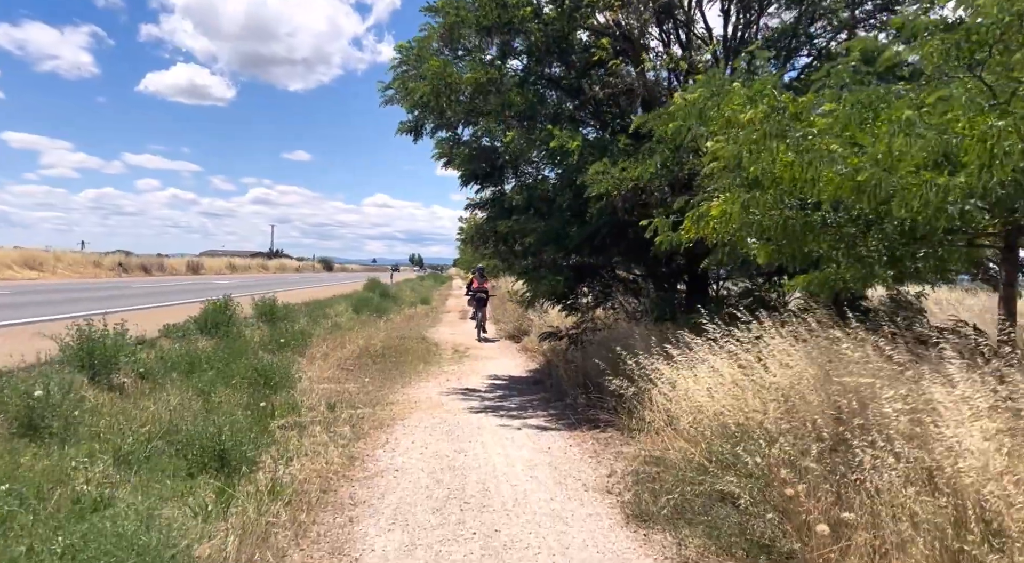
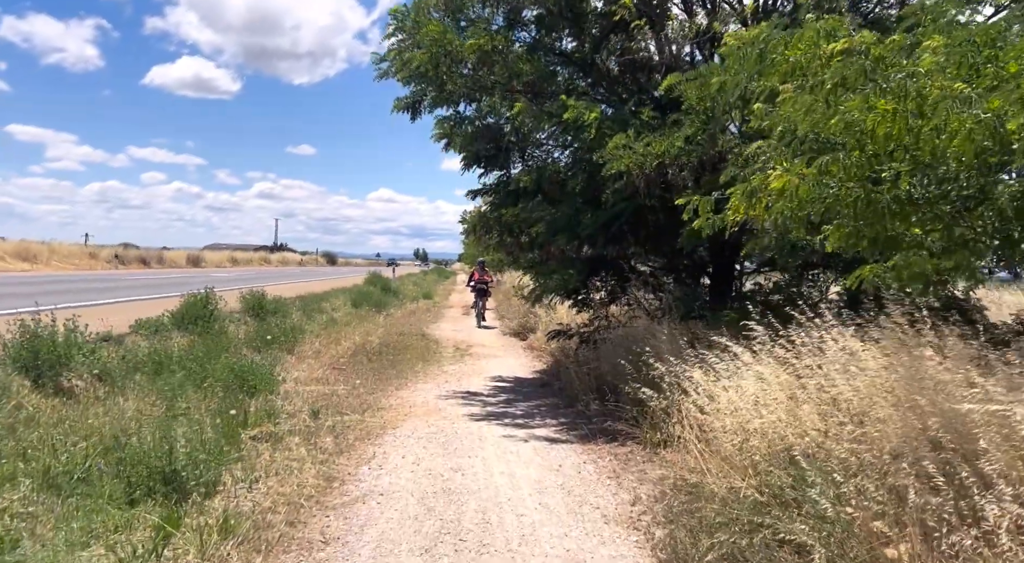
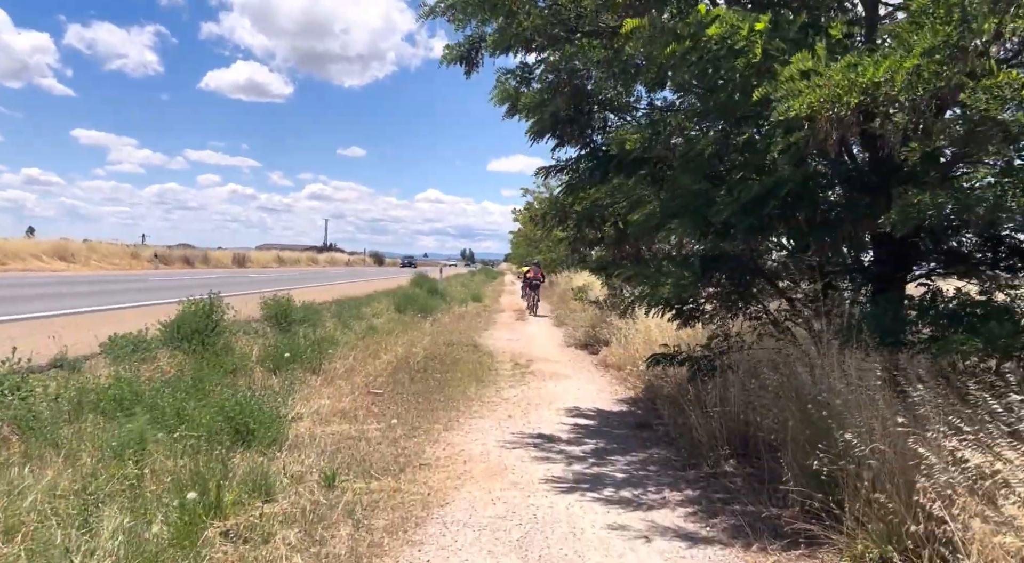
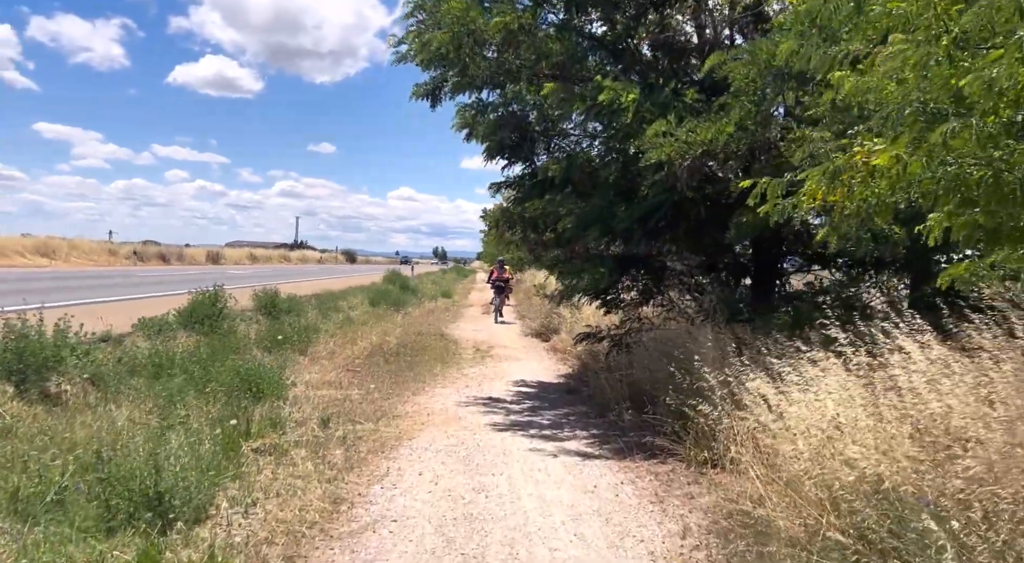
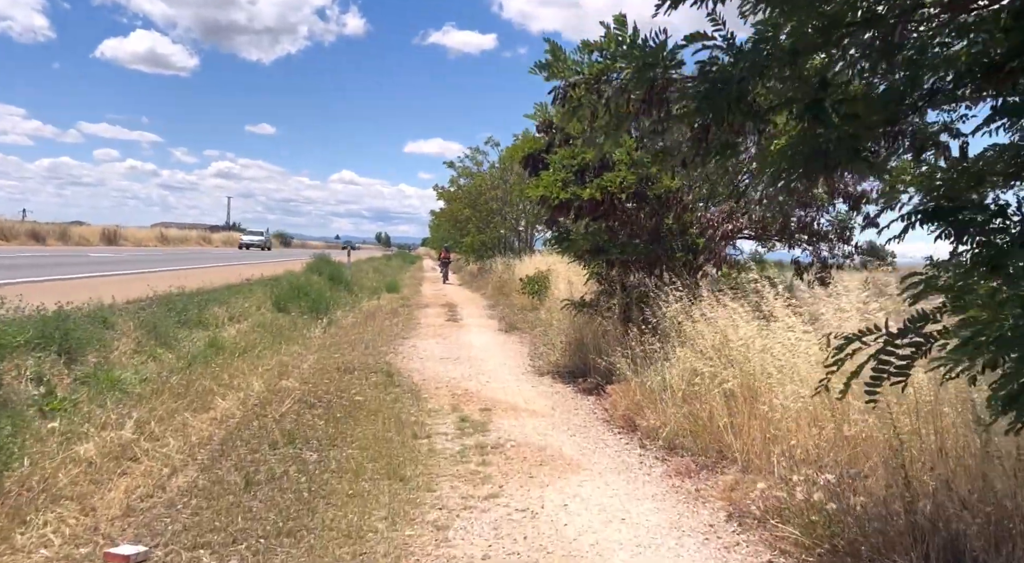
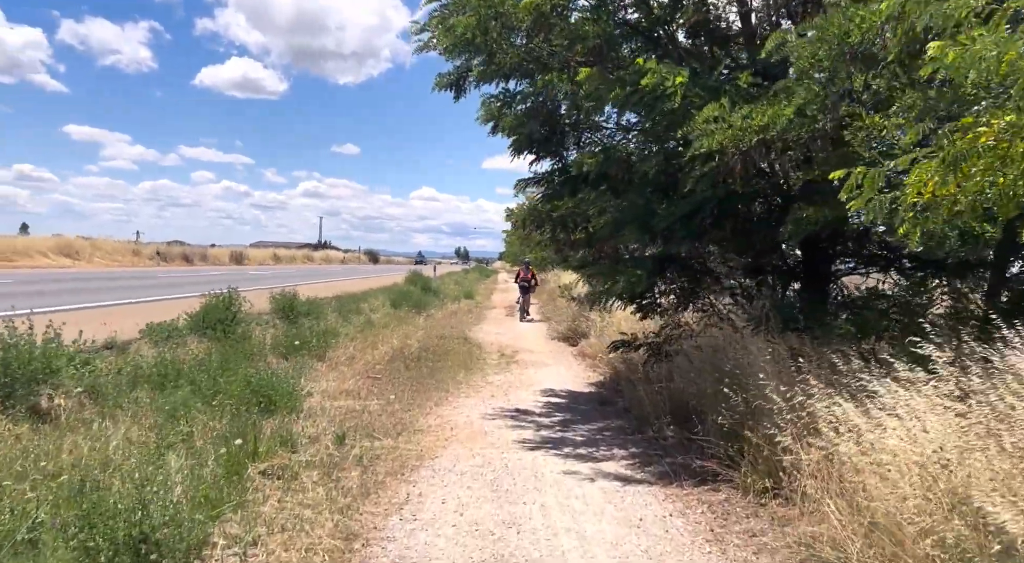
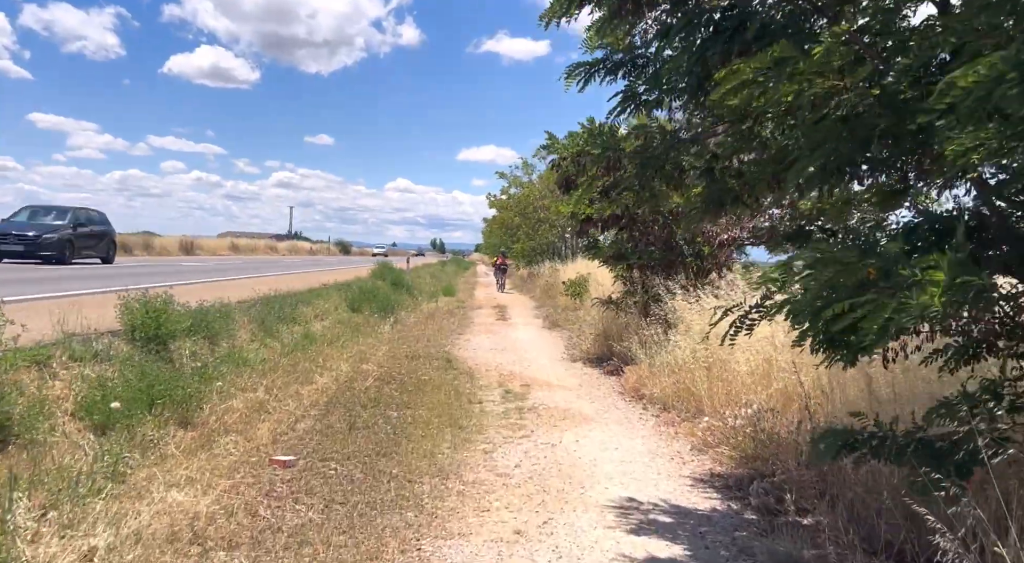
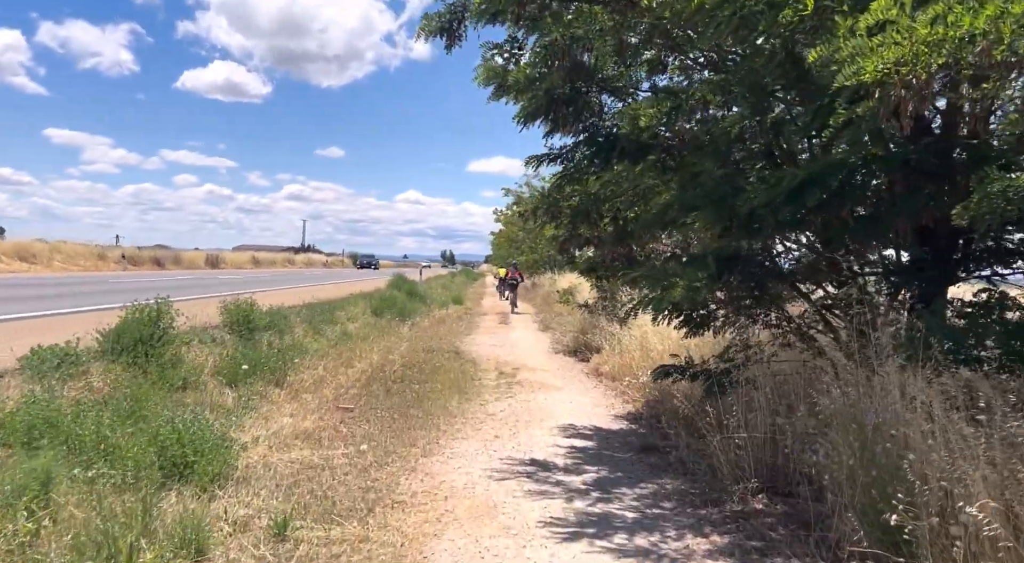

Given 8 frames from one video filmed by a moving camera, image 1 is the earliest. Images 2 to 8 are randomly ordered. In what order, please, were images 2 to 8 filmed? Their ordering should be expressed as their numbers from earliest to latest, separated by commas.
2, 4, 6, 3, 8, 7, 5
